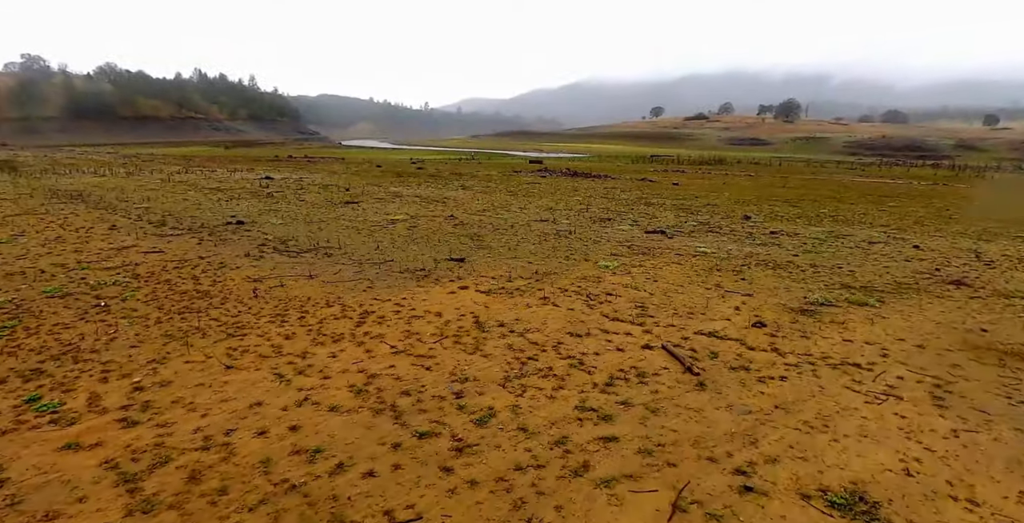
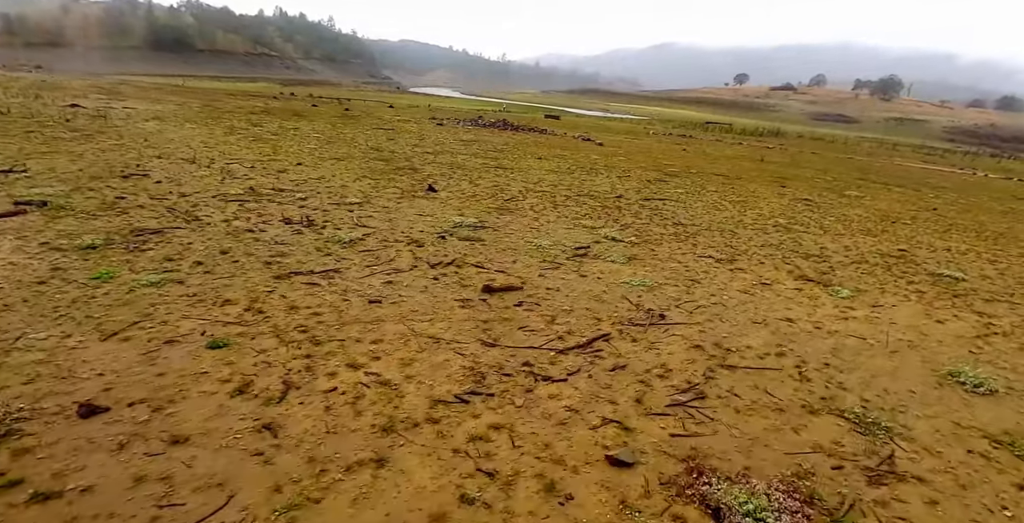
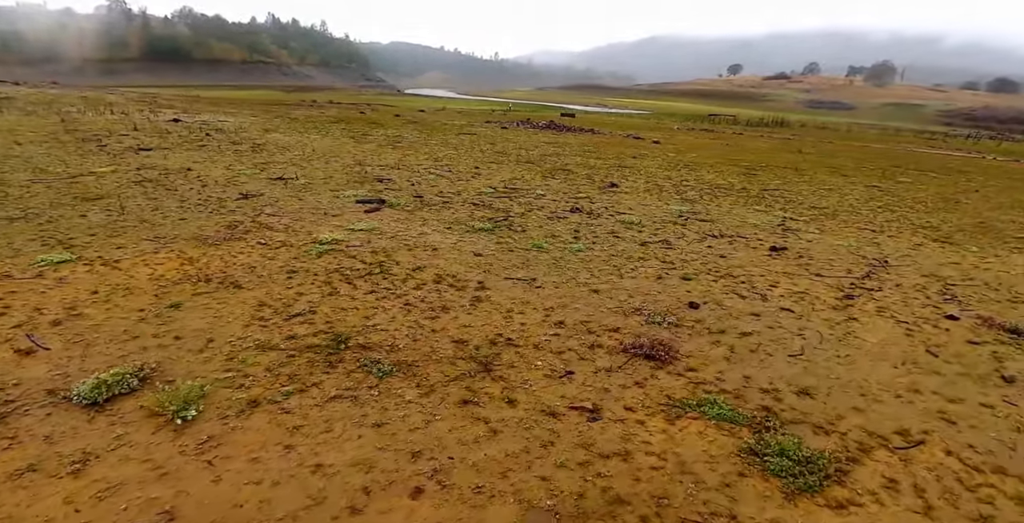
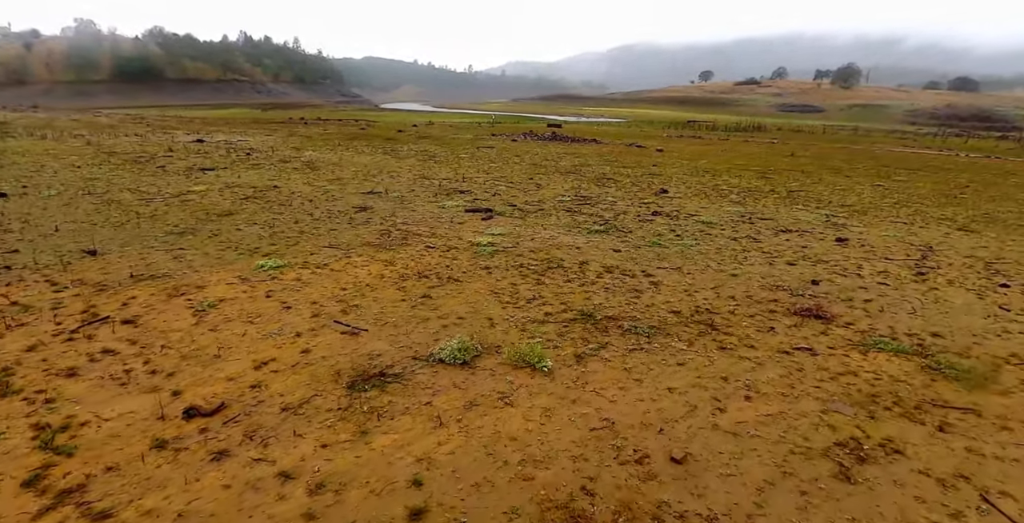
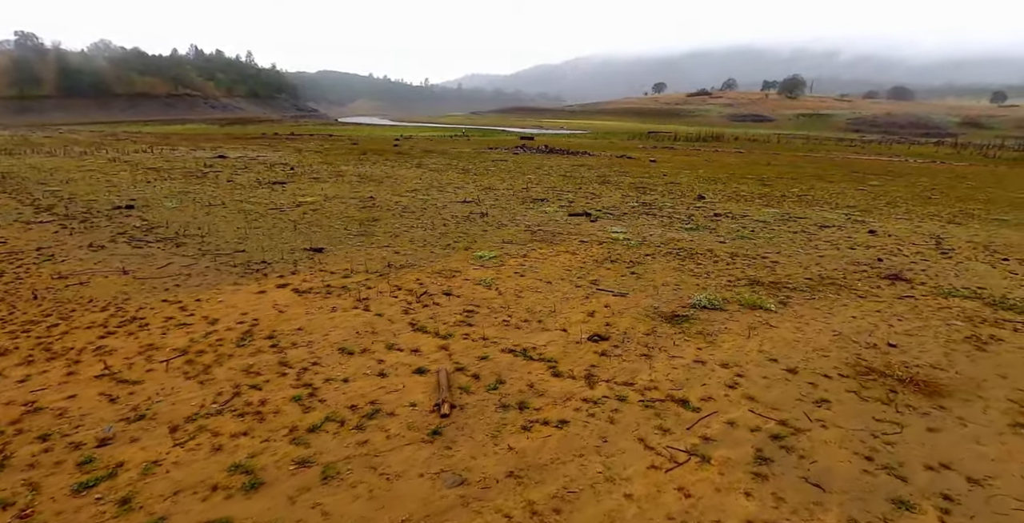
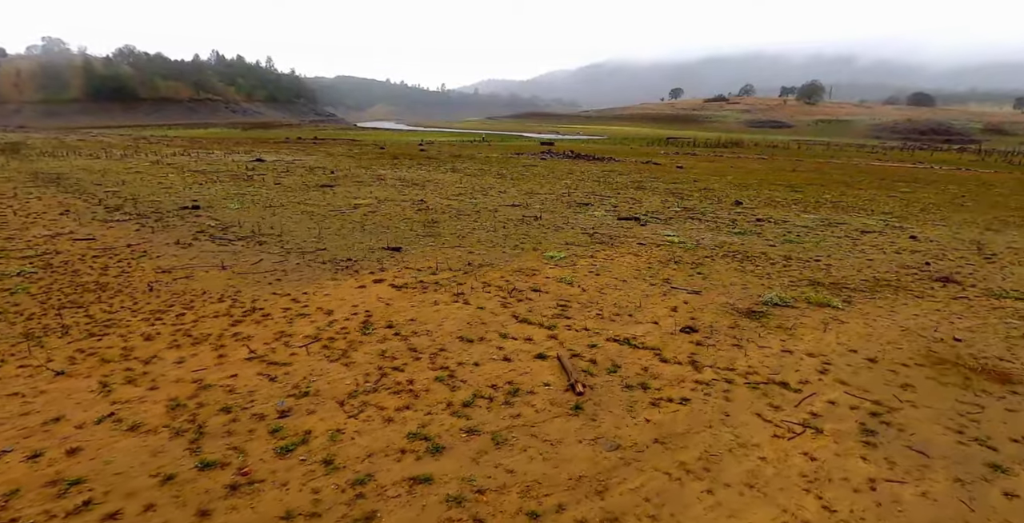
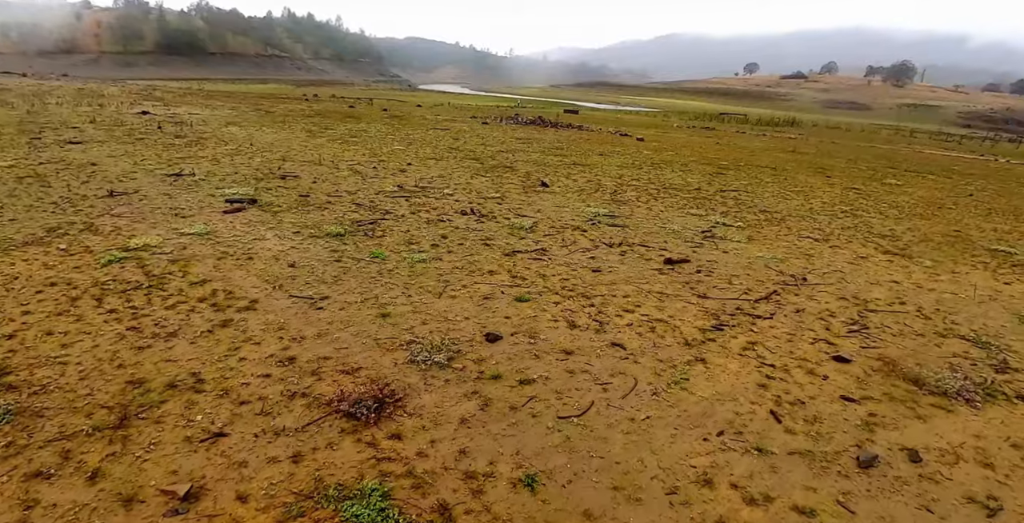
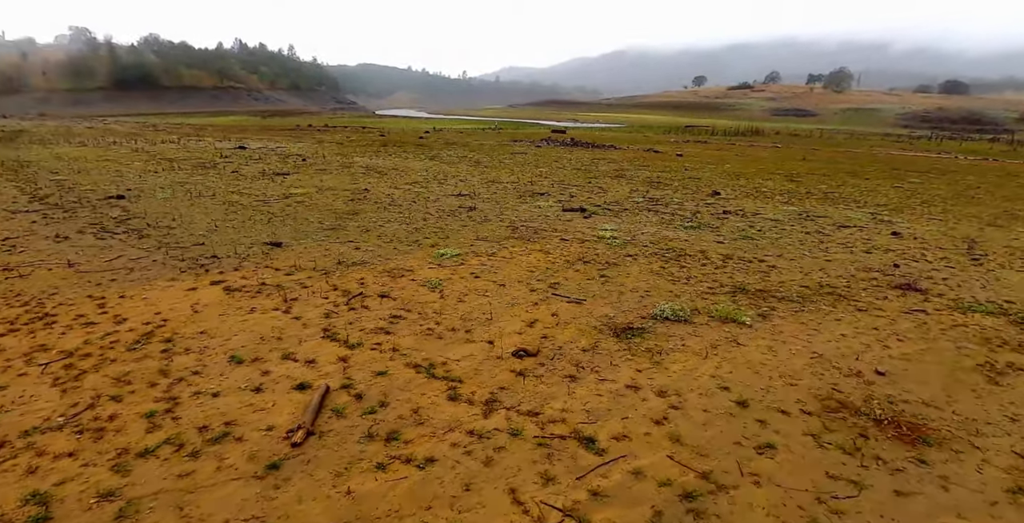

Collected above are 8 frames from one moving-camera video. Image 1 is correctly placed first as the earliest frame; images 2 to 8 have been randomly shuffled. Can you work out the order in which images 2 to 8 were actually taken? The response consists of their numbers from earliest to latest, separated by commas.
6, 5, 8, 4, 3, 7, 2
